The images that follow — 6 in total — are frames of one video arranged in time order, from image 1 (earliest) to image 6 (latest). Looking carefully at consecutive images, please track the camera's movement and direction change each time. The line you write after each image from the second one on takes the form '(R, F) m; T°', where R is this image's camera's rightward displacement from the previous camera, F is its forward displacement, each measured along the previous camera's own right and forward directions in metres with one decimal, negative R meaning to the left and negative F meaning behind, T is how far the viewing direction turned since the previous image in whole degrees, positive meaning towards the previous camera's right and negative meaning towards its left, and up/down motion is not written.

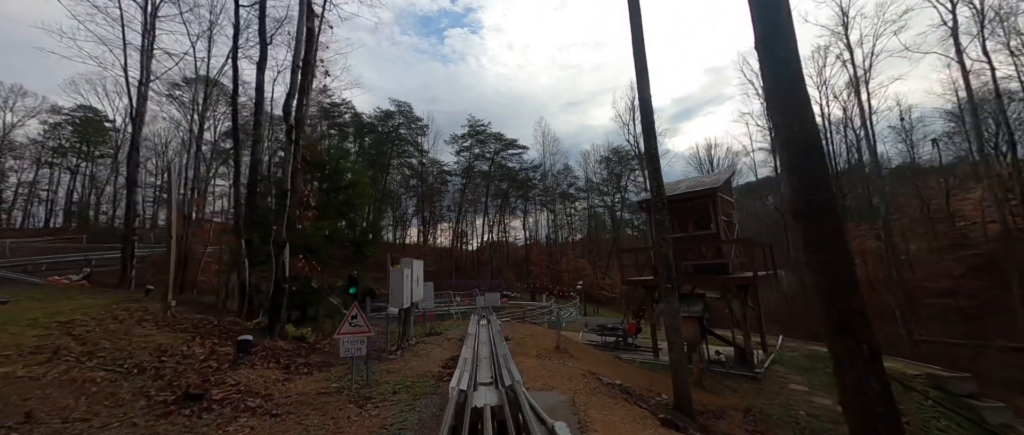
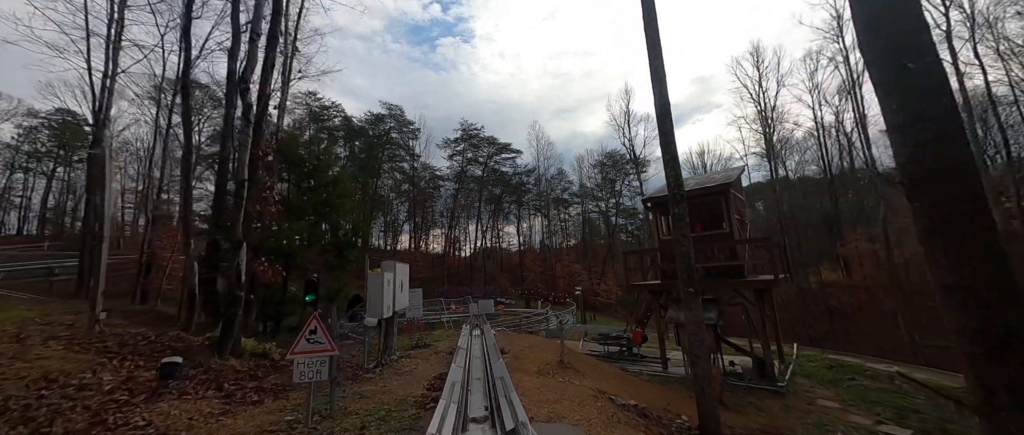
(0.0, +0.8) m; +1°
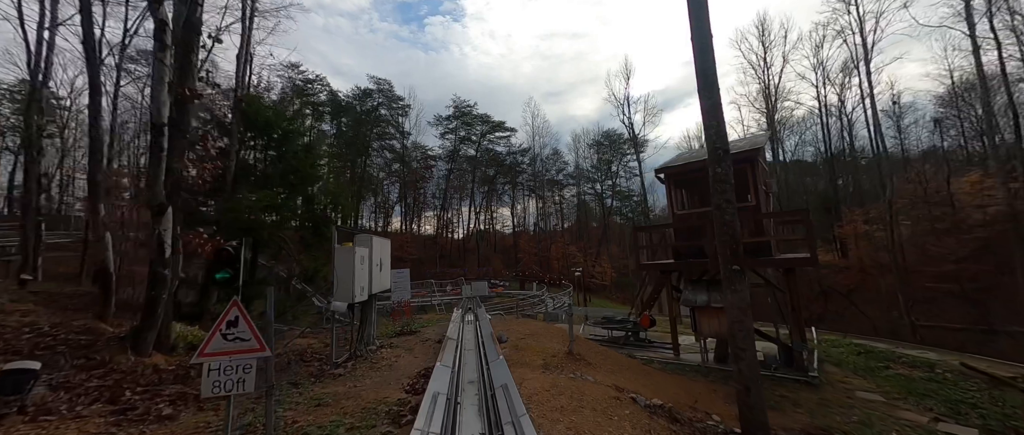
(-0.1, +1.1) m; +1°
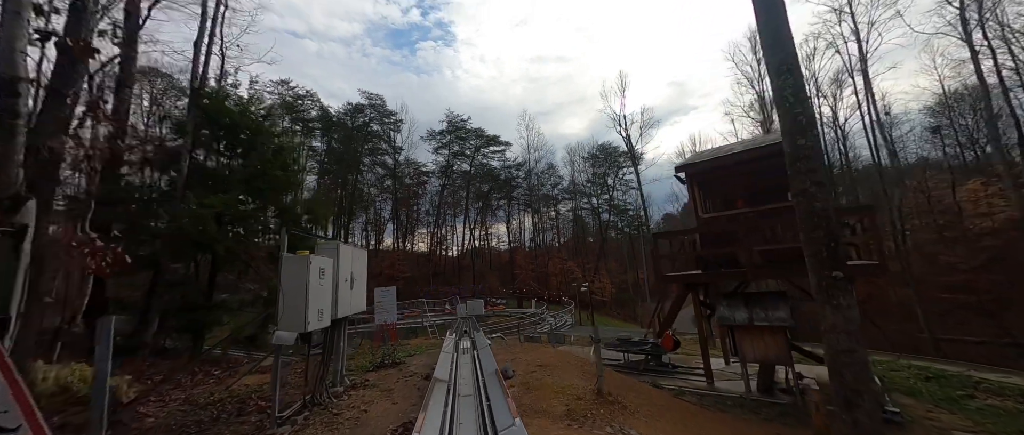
(-0.1, +1.2) m; +1°
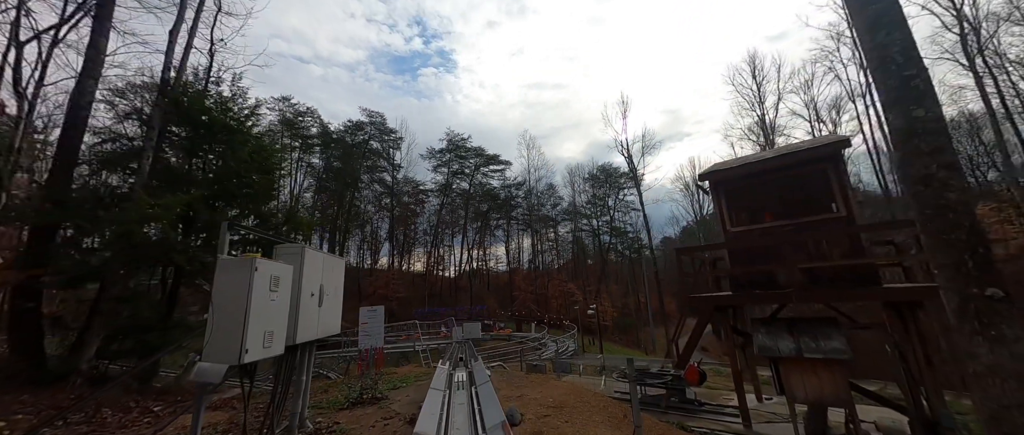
(-0.1, +0.9) m; 0°
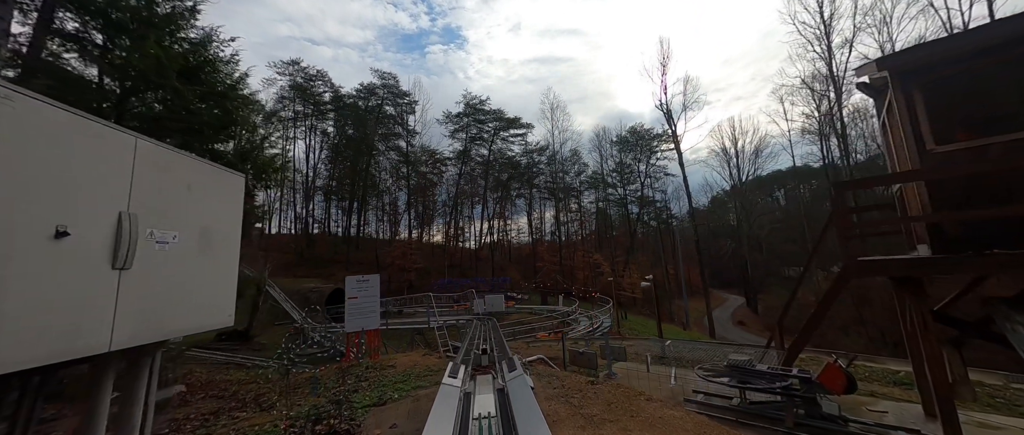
(-0.3, +2.5) m; -3°
